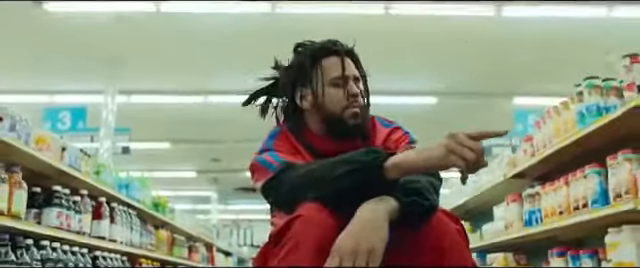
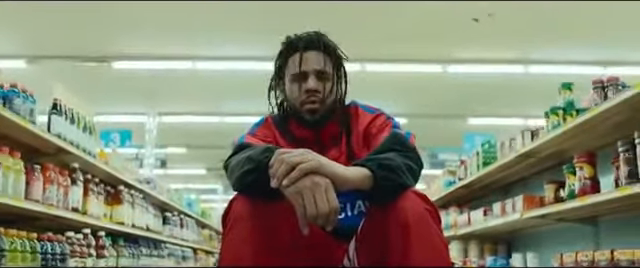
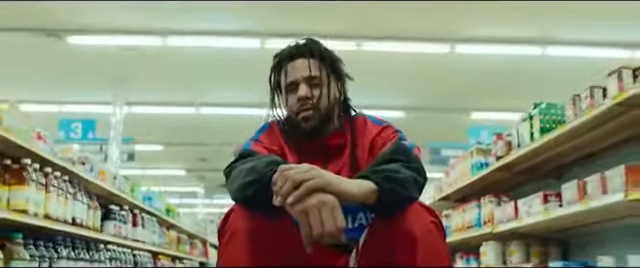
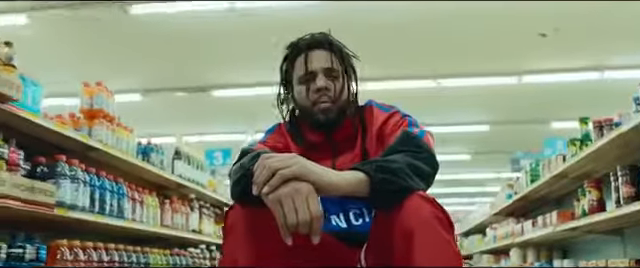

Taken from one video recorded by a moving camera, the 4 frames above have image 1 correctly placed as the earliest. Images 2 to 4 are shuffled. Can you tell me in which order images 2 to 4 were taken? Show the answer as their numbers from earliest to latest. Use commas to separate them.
3, 2, 4
